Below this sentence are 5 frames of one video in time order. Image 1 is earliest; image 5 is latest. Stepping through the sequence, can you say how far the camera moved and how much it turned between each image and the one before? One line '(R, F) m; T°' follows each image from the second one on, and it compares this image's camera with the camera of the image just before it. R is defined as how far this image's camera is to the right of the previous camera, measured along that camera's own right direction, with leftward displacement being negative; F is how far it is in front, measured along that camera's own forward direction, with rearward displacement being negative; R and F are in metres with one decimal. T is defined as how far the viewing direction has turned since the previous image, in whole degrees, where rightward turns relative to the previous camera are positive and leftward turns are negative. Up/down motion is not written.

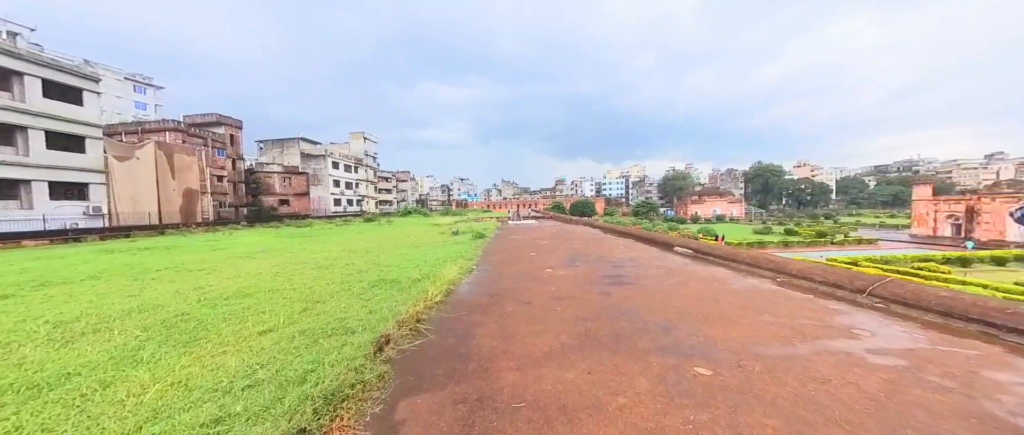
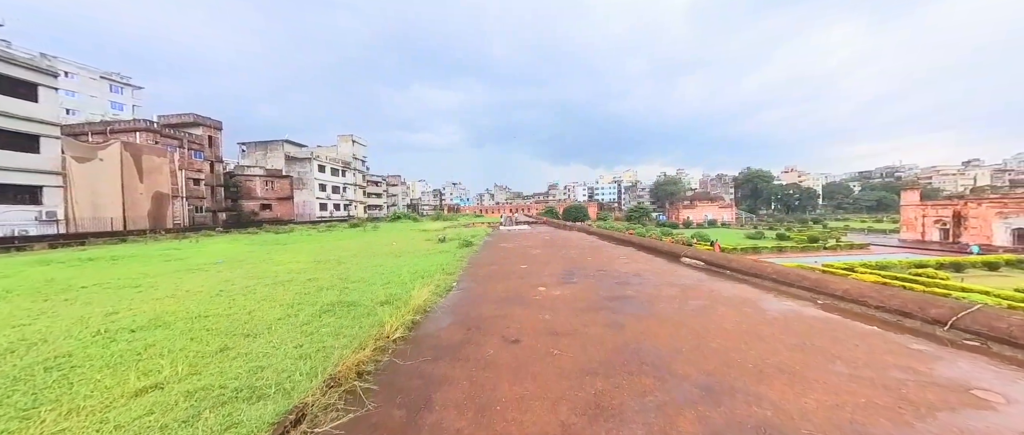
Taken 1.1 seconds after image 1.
(+0.1, +1.0) m; +1°
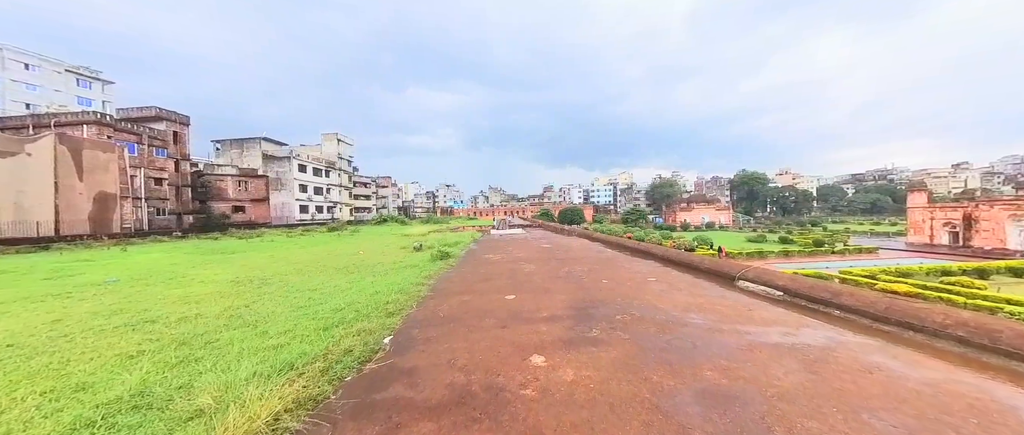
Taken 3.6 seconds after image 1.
(+0.2, +2.5) m; +1°
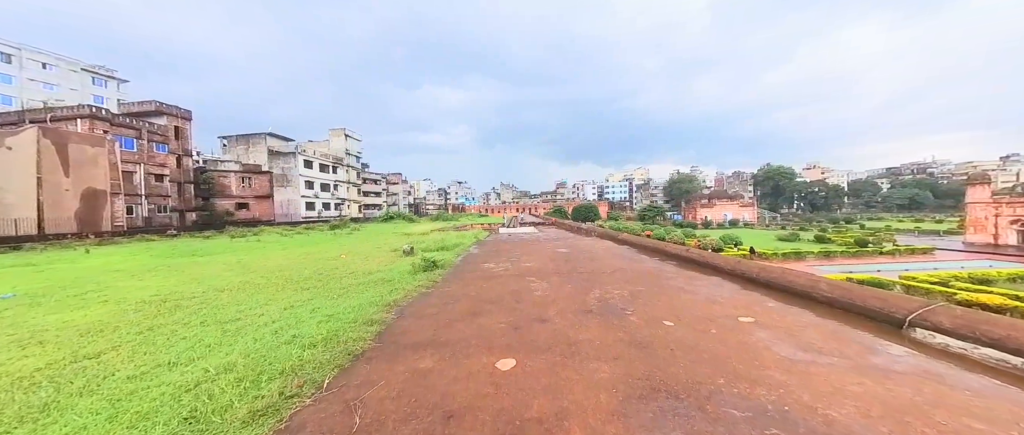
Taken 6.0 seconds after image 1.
(+0.1, +2.3) m; -2°
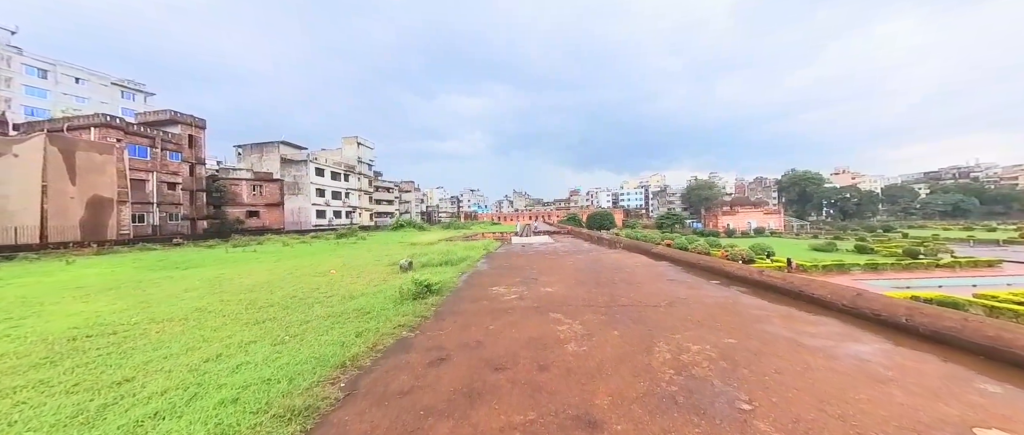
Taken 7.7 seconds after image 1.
(-0.1, +1.6) m; -2°
